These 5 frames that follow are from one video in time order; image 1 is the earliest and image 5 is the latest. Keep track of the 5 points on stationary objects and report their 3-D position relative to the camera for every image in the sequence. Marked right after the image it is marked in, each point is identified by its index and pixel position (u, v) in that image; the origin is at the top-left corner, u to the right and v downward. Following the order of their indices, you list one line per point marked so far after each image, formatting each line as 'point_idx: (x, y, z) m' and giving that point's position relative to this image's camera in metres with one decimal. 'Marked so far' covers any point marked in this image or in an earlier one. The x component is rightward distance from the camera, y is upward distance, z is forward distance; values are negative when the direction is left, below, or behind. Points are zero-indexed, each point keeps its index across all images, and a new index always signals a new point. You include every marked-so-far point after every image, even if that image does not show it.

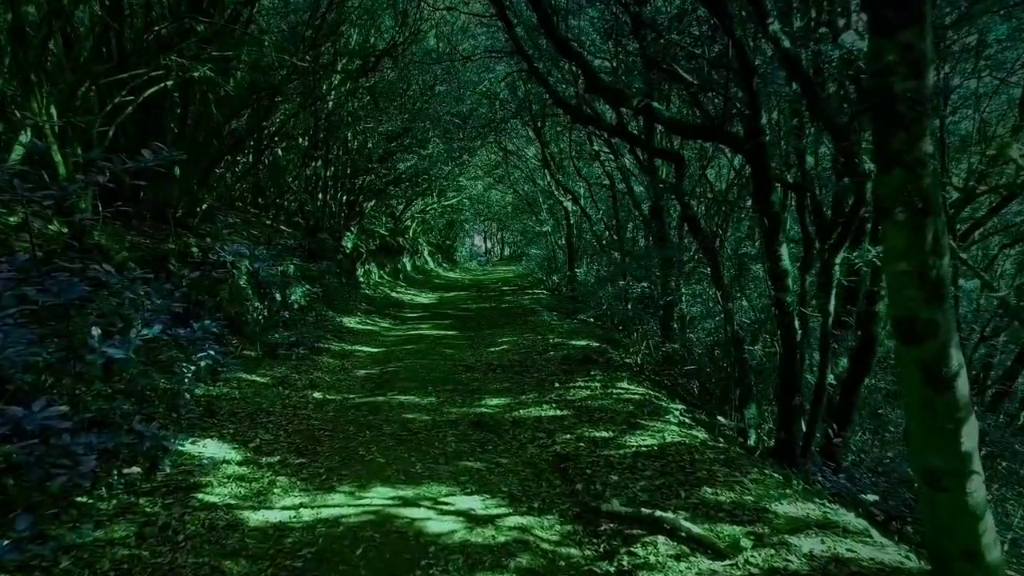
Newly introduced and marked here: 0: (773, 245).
0: (+4.0, +0.6, +8.4) m
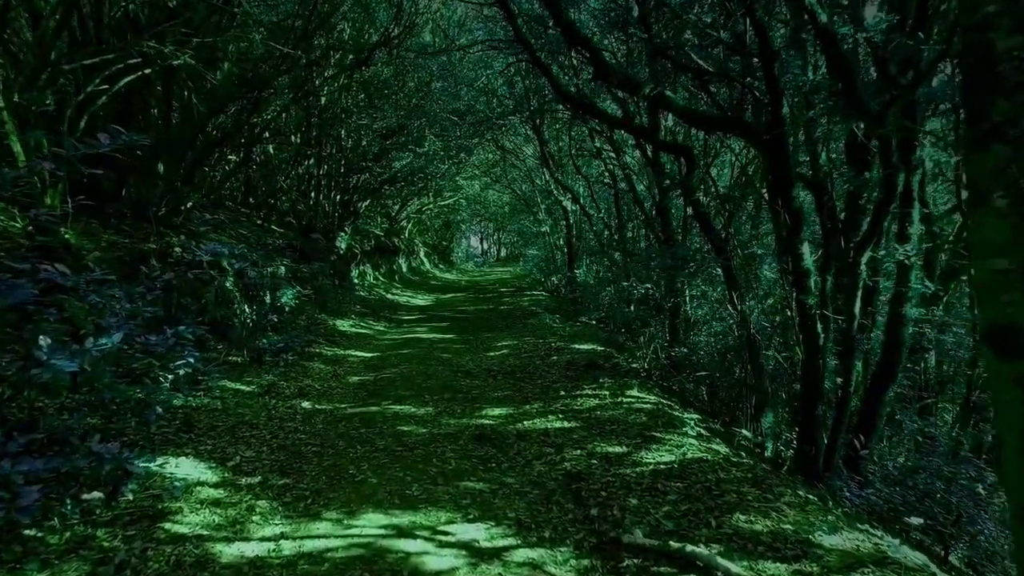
0: (+4.0, +0.6, +7.9) m
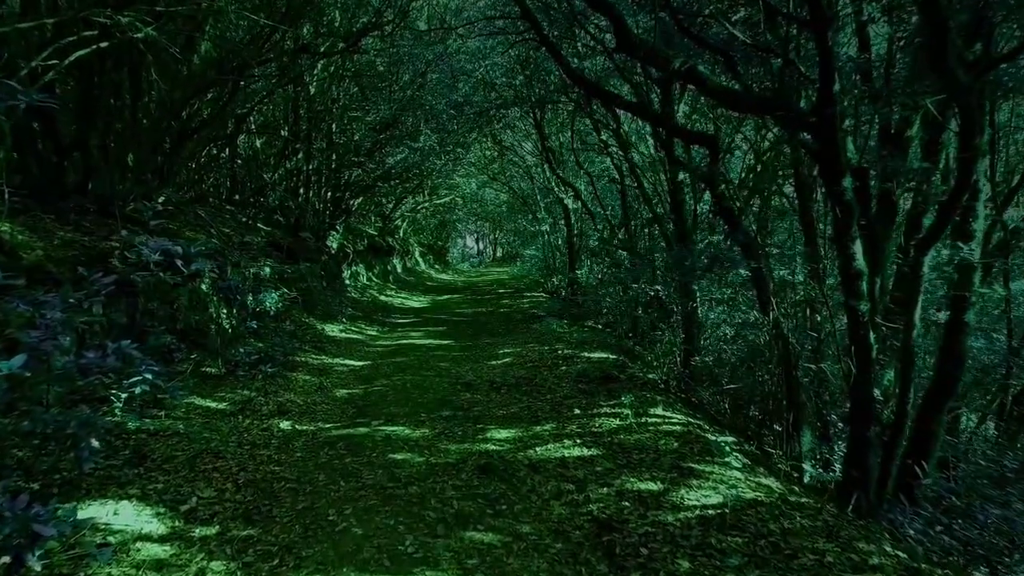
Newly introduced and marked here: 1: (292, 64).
0: (+4.2, +0.6, +6.9) m
1: (-5.4, +5.5, +13.5) m
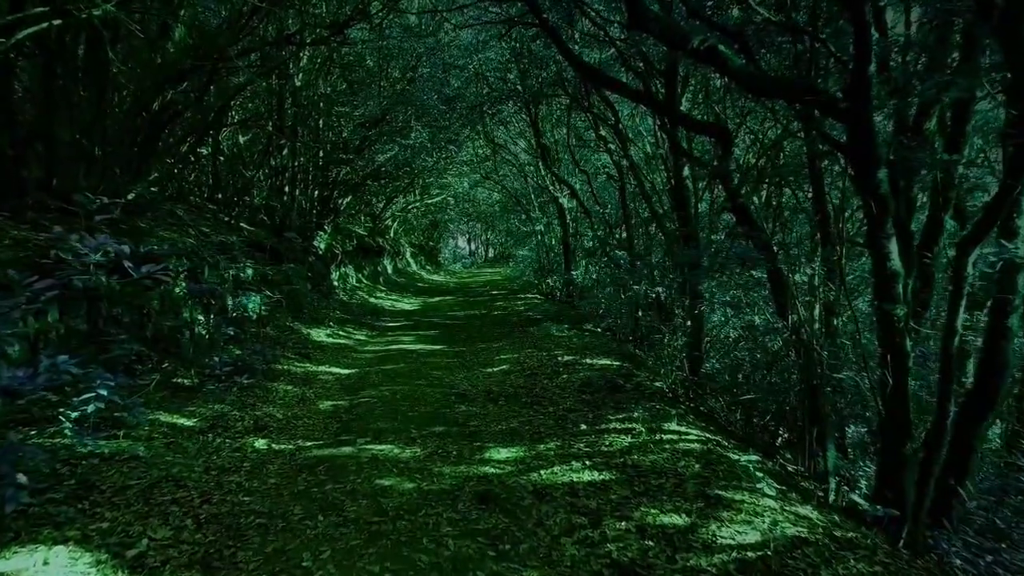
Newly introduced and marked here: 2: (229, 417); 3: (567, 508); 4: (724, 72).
0: (+4.2, +0.5, +6.3) m
1: (-5.5, +5.5, +12.7) m
2: (-3.9, -1.8, +7.5) m
3: (+0.5, -2.0, +4.9) m
4: (+2.5, +2.5, +6.4) m
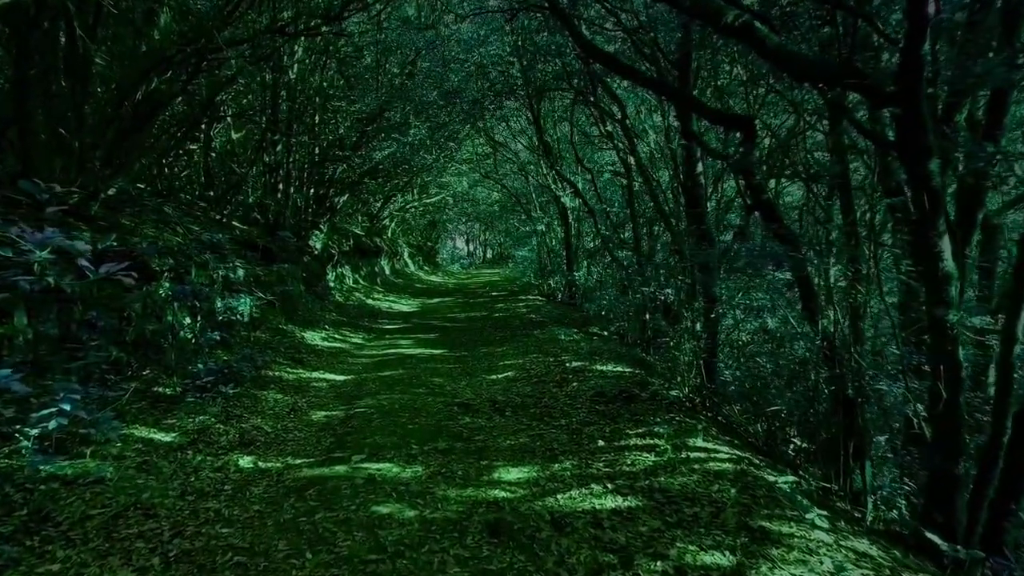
0: (+4.3, +0.5, +5.7) m
1: (-5.4, +5.4, +12.1) m
2: (-3.7, -1.8, +6.8) m
3: (+0.6, -2.0, +4.3) m
4: (+2.6, +2.5, +5.8) m
